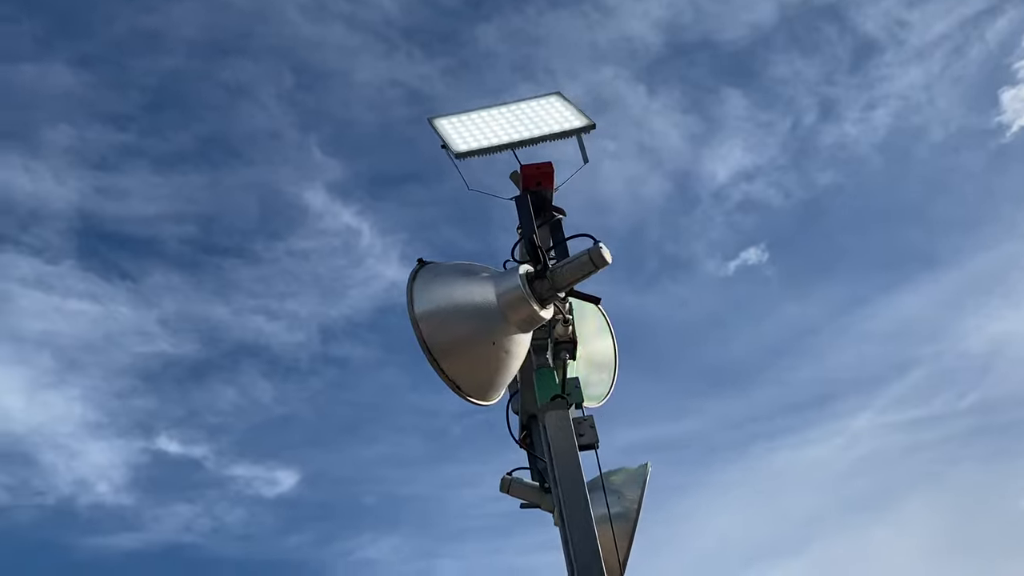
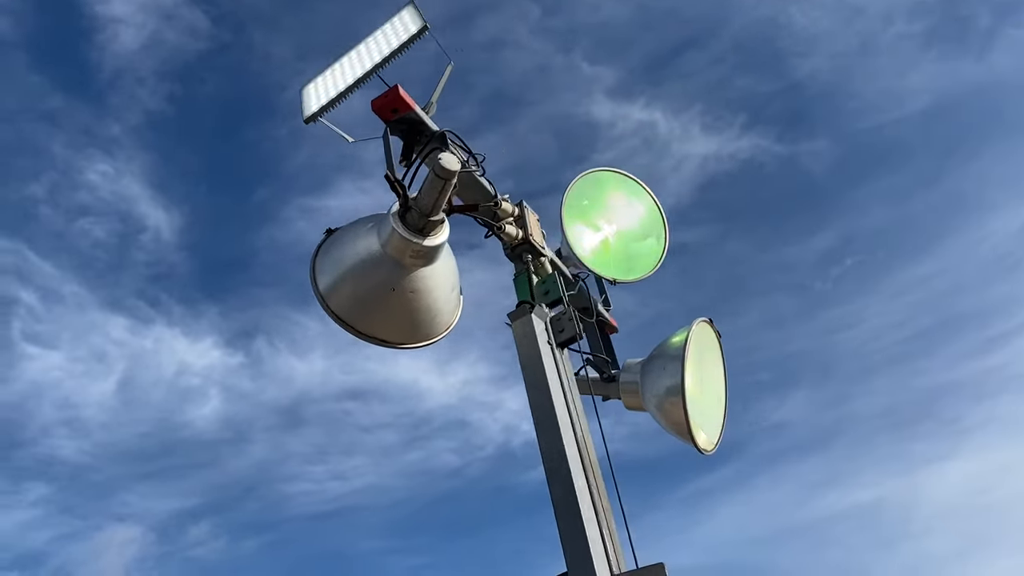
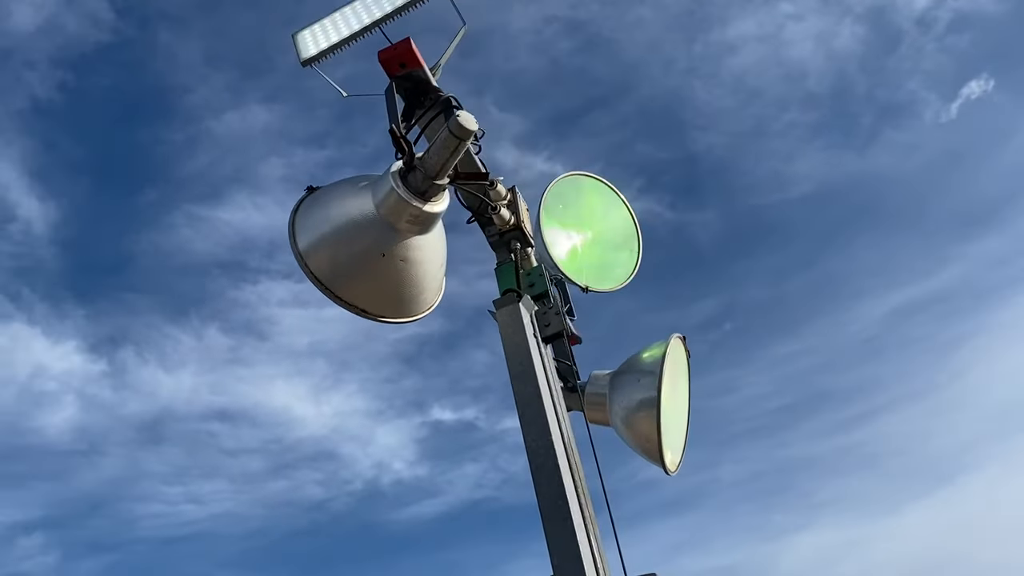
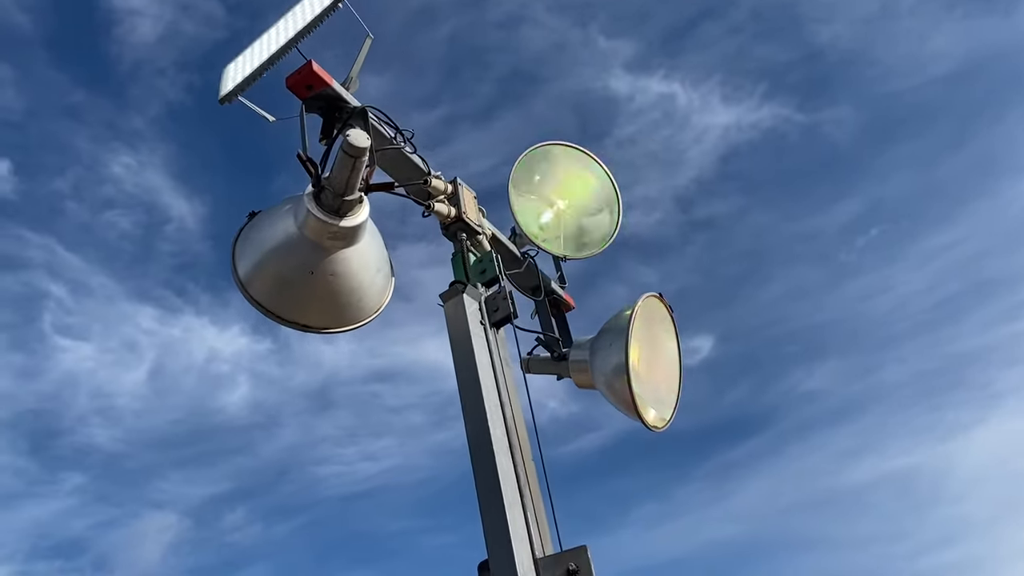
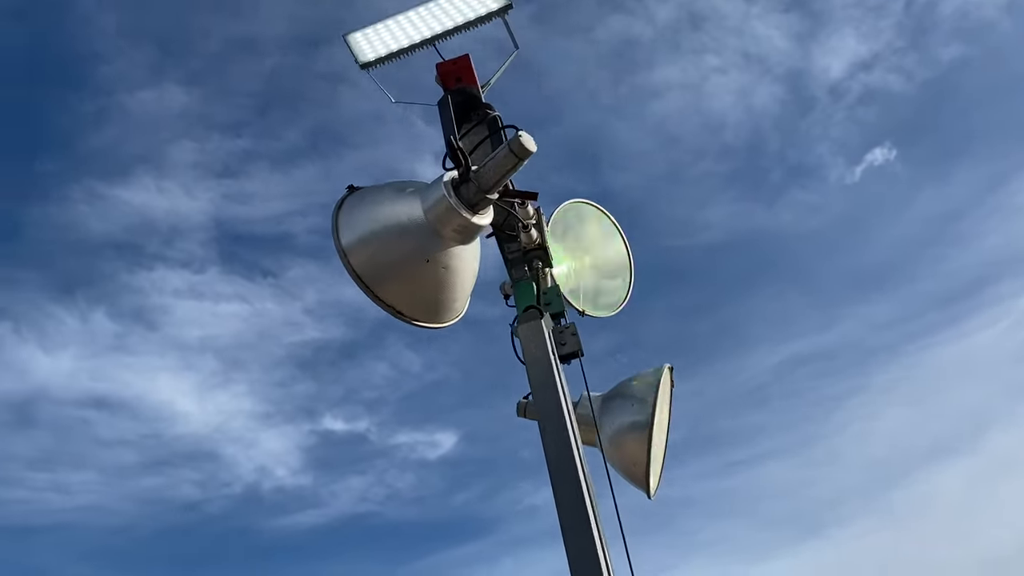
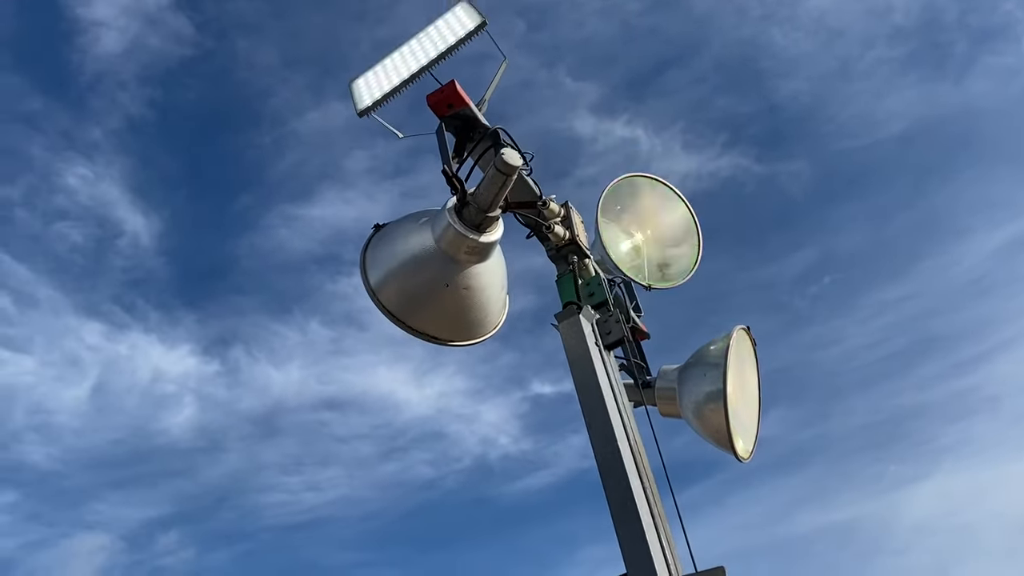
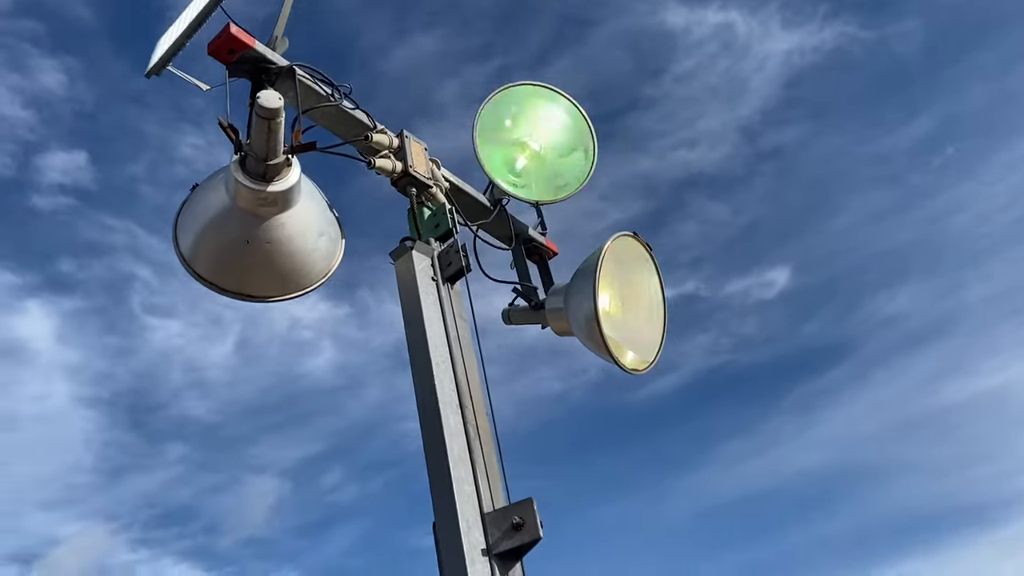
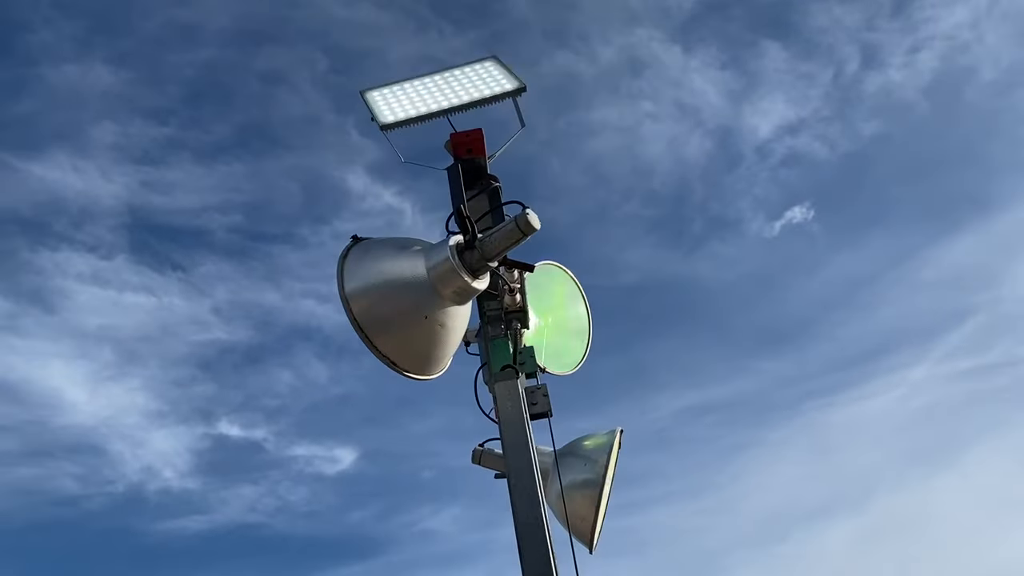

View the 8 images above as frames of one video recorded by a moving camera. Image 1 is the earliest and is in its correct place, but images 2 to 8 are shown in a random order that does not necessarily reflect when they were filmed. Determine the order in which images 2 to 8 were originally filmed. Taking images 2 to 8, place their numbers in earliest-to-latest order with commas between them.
8, 5, 3, 6, 2, 4, 7
